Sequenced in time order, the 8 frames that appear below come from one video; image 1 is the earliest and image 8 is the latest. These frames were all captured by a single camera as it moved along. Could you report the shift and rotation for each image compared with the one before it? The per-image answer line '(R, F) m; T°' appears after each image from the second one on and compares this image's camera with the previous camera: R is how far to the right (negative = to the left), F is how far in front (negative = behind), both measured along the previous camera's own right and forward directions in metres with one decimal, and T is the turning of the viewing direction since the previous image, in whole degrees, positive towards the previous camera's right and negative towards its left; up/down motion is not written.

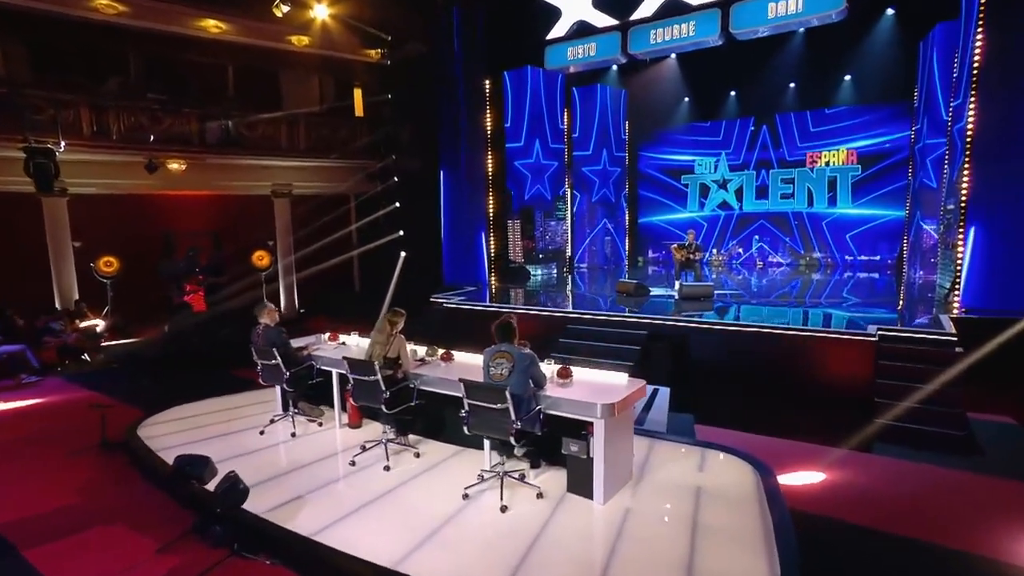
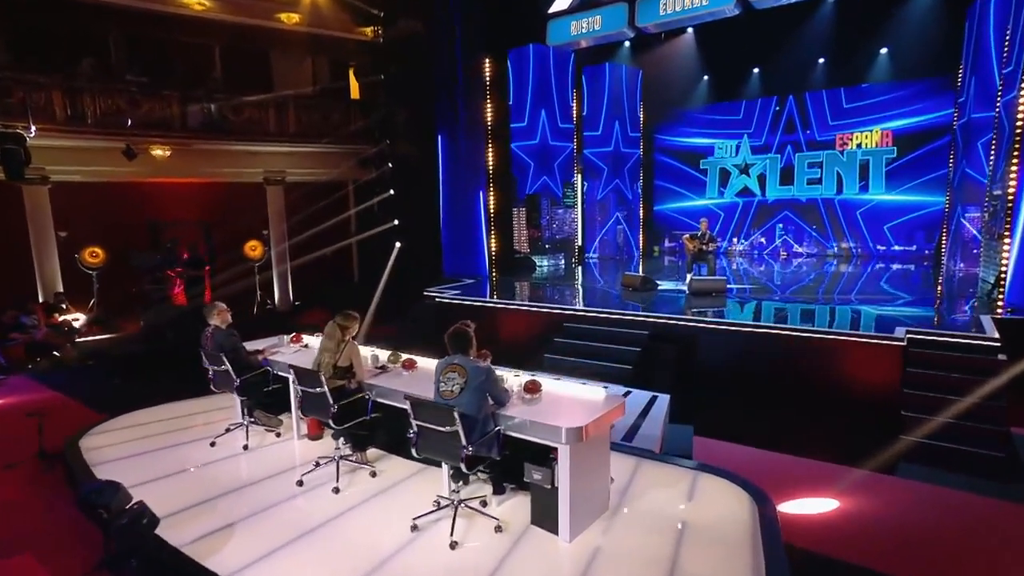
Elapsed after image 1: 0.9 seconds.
(+0.4, +0.5) m; -3°
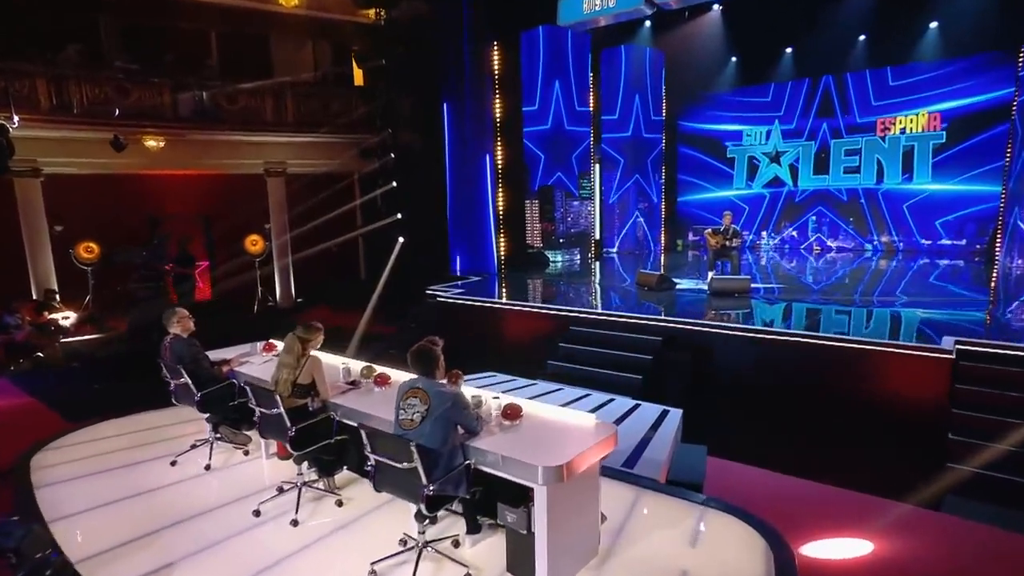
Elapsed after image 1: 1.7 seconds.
(+0.3, +0.5) m; -3°
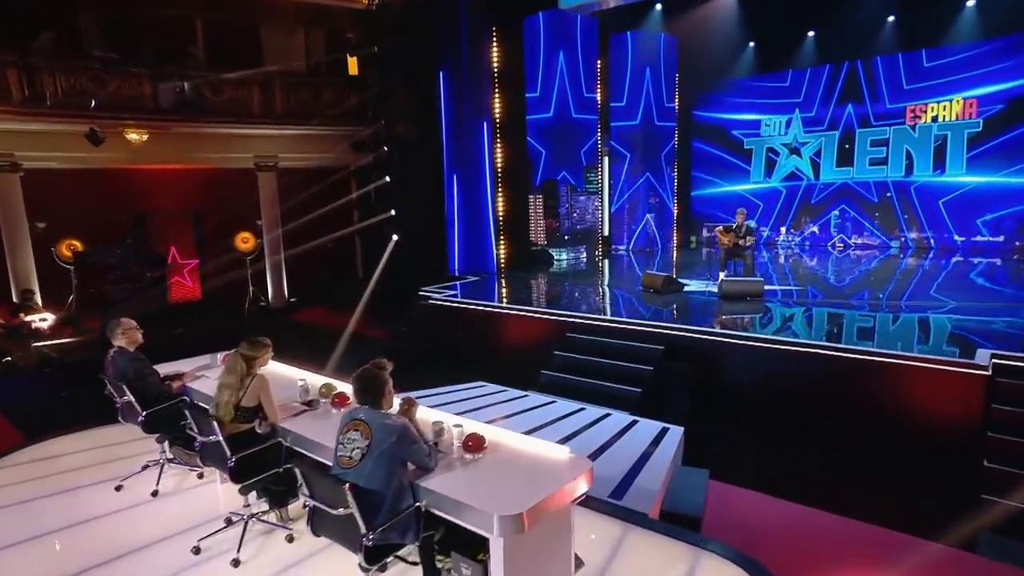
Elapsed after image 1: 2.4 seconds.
(+0.3, +0.4) m; -2°
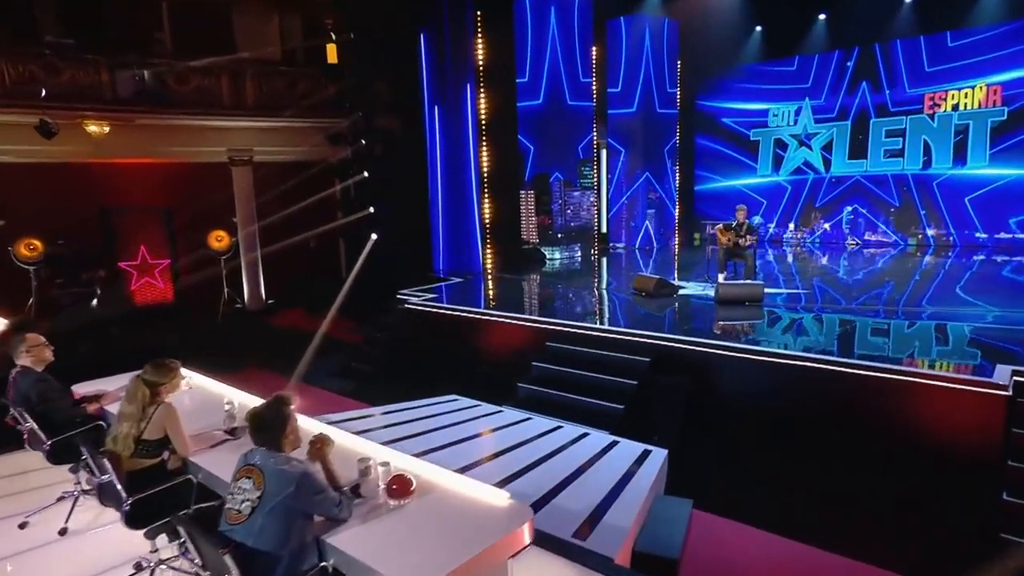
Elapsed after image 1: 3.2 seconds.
(+0.3, +0.5) m; -1°
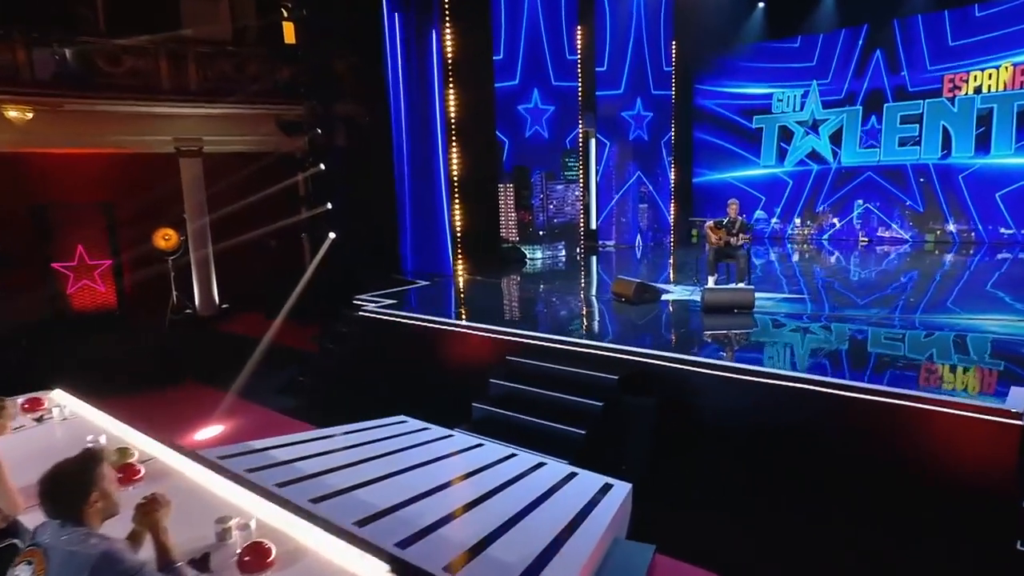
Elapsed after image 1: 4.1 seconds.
(+0.4, +0.7) m; -1°
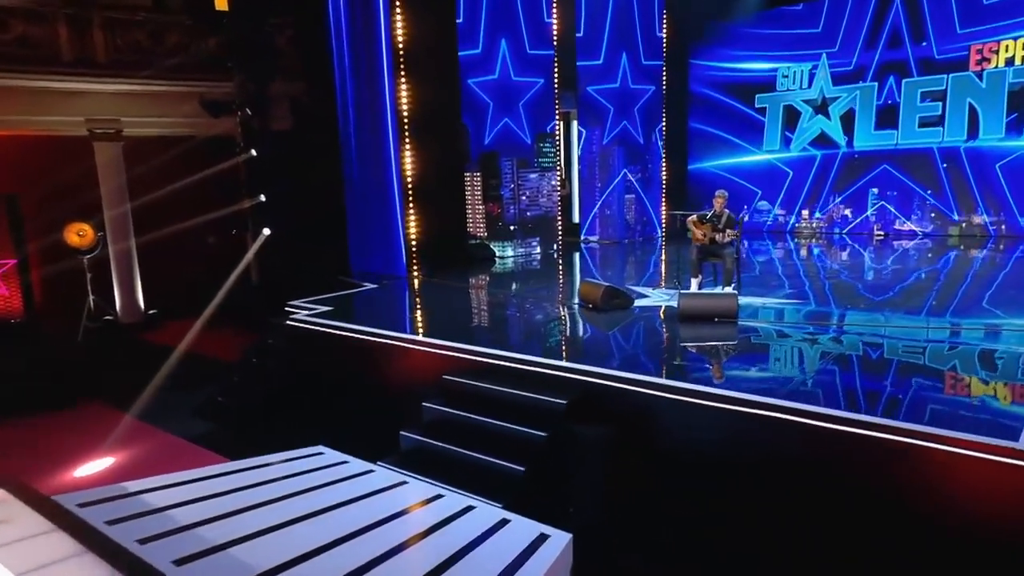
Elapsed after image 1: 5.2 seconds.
(+0.4, +0.9) m; 0°
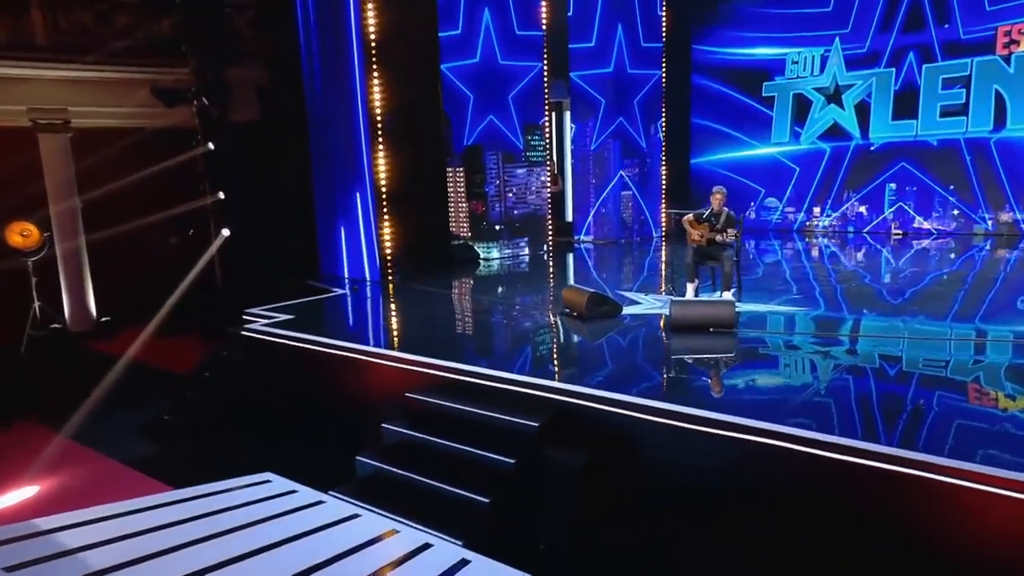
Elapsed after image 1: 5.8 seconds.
(+0.2, +0.5) m; 0°
